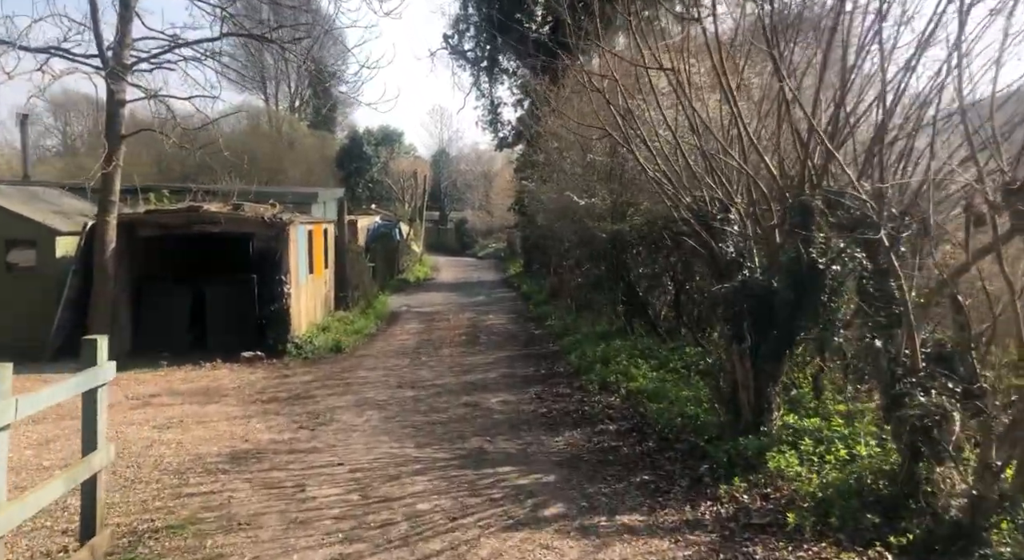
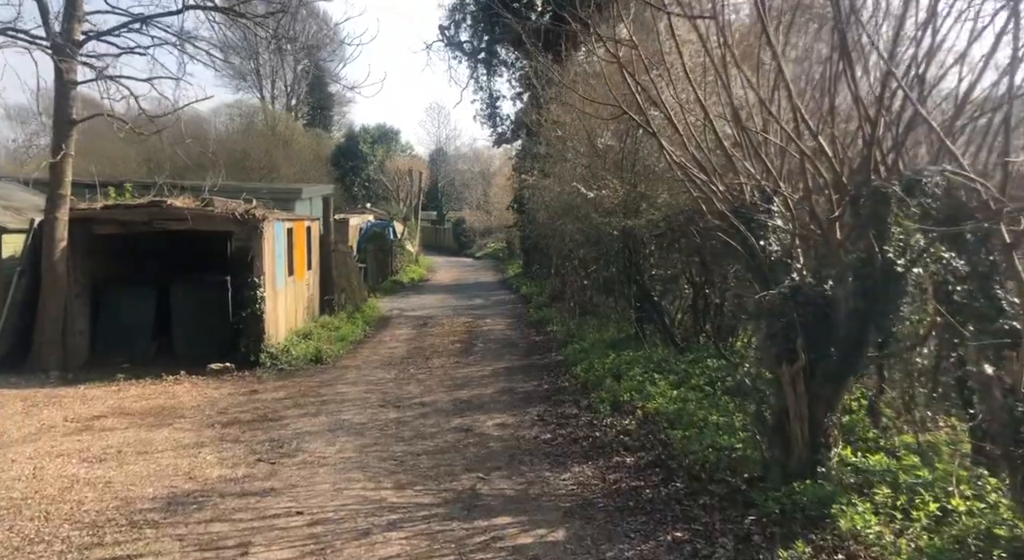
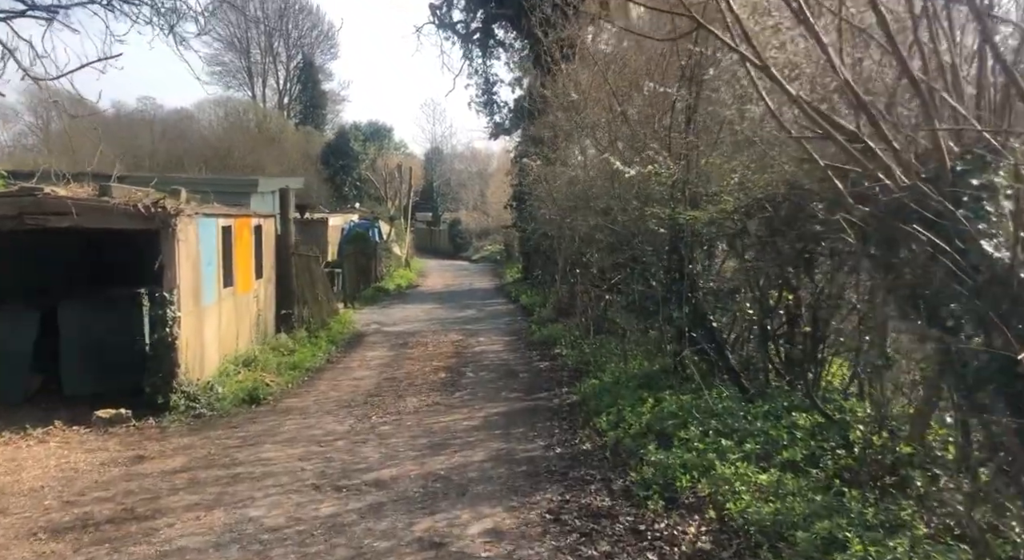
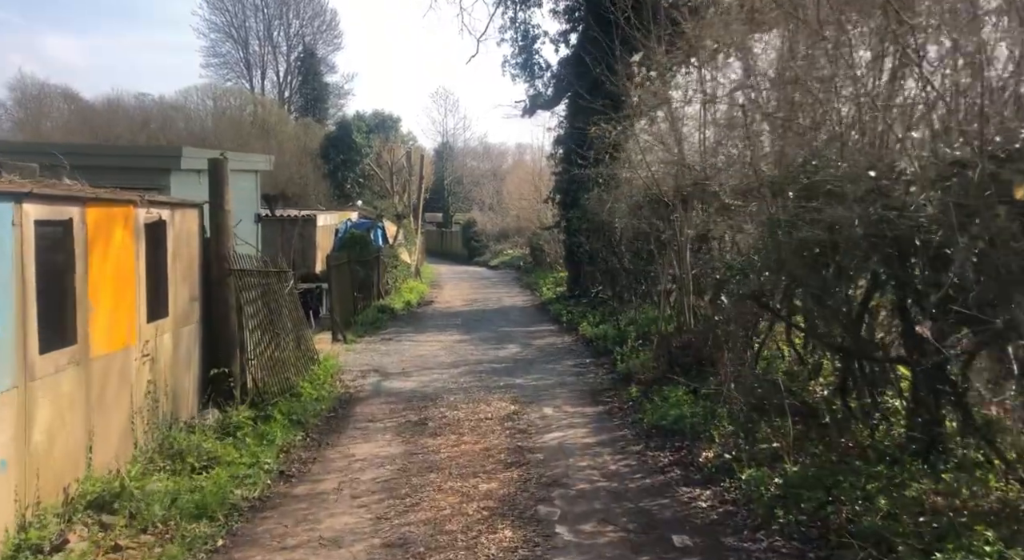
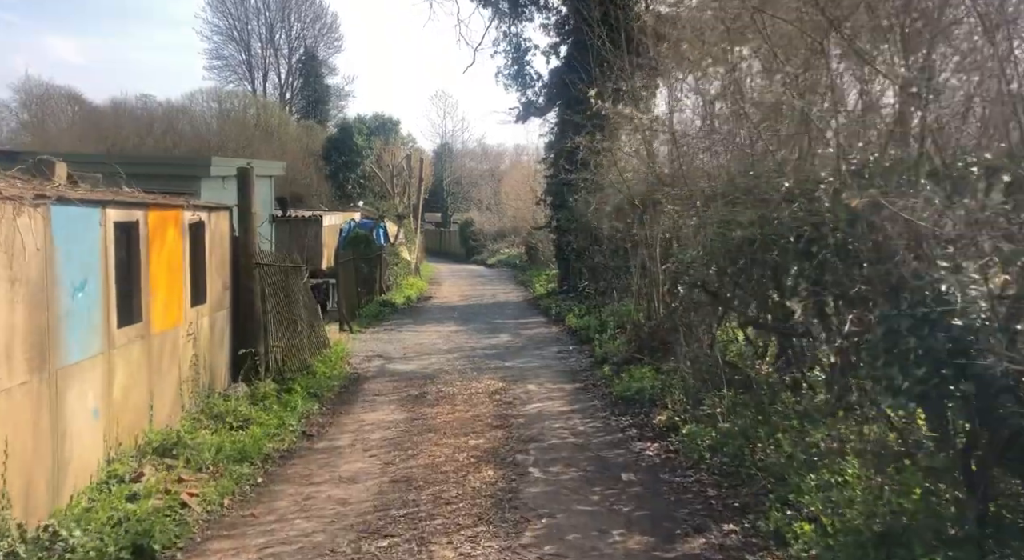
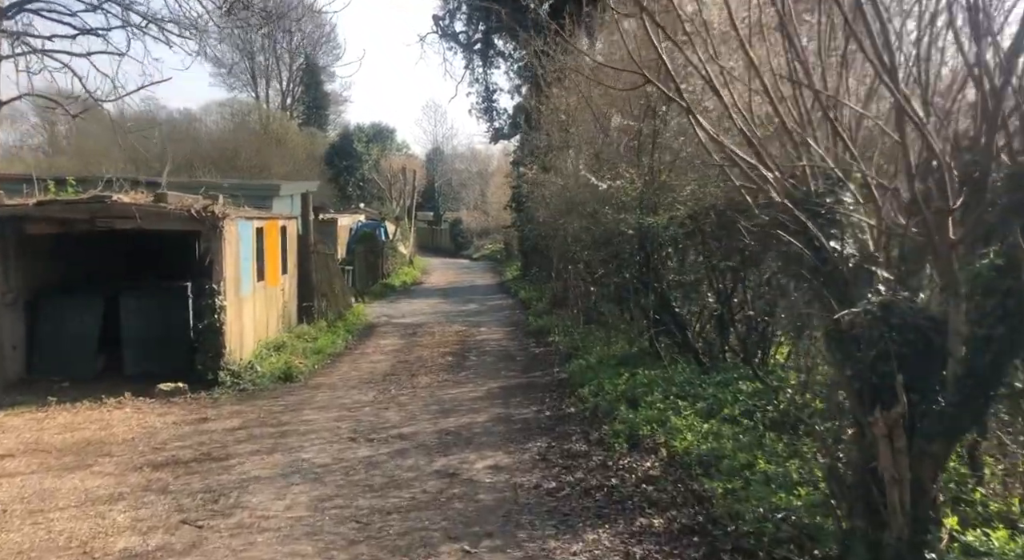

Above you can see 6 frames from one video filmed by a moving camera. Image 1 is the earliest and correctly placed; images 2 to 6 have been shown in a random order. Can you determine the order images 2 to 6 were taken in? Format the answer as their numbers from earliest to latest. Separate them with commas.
2, 6, 3, 5, 4
